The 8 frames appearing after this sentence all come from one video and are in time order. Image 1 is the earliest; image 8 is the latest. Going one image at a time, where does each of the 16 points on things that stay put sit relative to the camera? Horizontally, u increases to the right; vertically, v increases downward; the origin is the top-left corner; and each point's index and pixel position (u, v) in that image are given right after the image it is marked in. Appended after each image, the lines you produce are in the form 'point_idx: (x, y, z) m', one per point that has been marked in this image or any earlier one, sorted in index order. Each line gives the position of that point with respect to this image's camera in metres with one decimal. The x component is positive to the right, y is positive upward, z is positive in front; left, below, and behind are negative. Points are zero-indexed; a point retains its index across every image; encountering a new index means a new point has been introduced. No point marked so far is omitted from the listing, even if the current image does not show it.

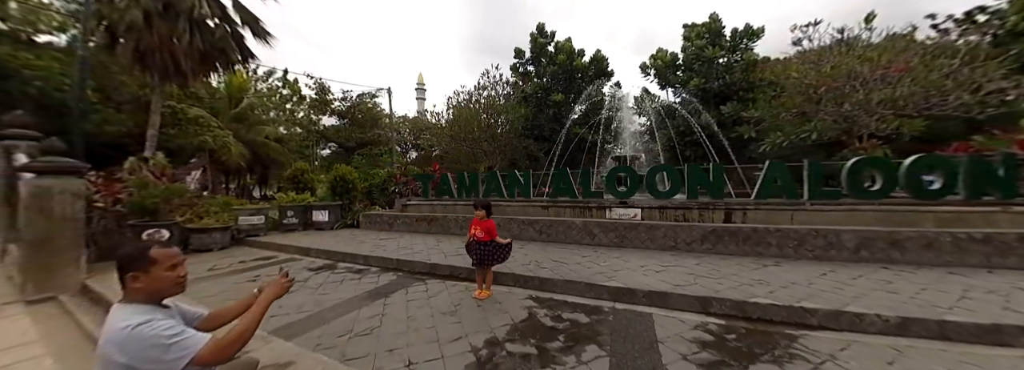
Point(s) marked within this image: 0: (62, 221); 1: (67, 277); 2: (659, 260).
0: (-6.8, -0.6, +4.1) m
1: (-7.0, -1.5, +4.4) m
2: (+2.6, -1.3, +4.6) m
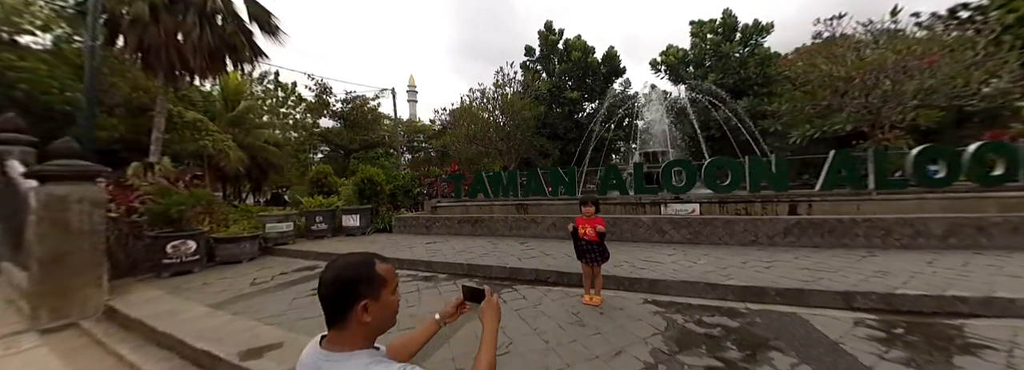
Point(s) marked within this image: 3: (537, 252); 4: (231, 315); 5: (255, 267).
0: (-5.5, -0.7, +3.5) m
1: (-5.7, -1.5, +3.8) m
2: (+3.8, -1.1, +4.4) m
3: (+0.5, -1.2, +4.8) m
4: (-3.3, -1.5, +3.3) m
5: (-4.7, -1.5, +5.1) m
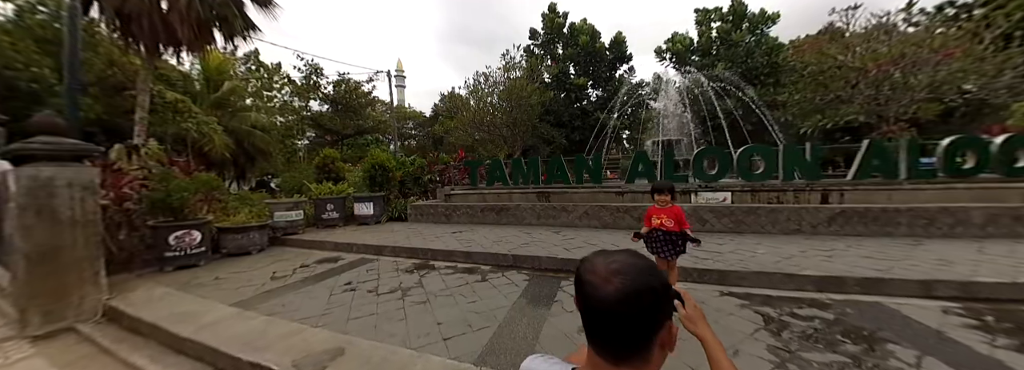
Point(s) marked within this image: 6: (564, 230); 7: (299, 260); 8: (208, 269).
0: (-4.8, -0.4, +3.0) m
1: (-5.0, -1.3, +3.3) m
2: (+4.5, -0.9, +4.3) m
3: (+1.2, -0.9, +4.6) m
4: (-2.6, -1.3, +2.9) m
5: (-4.1, -1.2, +4.7) m
6: (+1.0, -0.9, +5.4) m
7: (-3.4, -1.2, +4.5) m
8: (-4.5, -1.3, +4.1) m
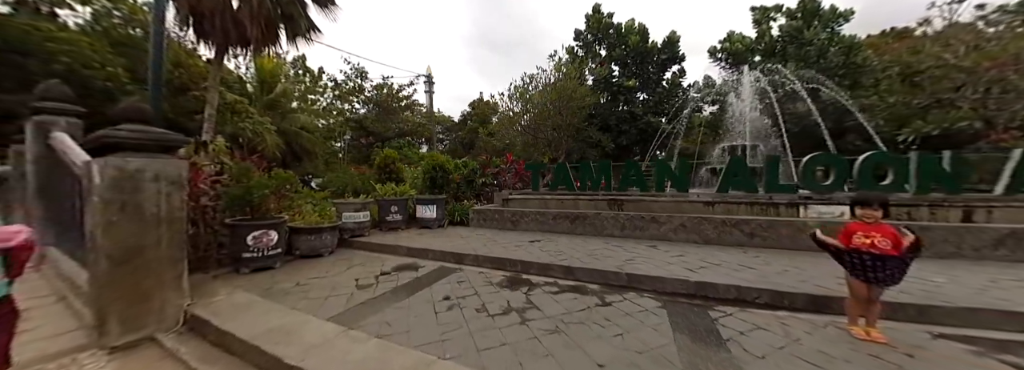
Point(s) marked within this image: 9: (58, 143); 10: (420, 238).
0: (-3.4, -0.4, +2.7) m
1: (-3.6, -1.2, +3.0) m
2: (+5.9, -1.1, +3.4) m
3: (+2.6, -1.1, +3.9) m
4: (-1.3, -1.3, +2.5) m
5: (-2.6, -1.2, +4.3) m
6: (+2.5, -1.0, +4.7) m
7: (-2.0, -1.2, +4.1) m
8: (-3.1, -1.2, +3.8) m
9: (-6.7, +0.6, +4.1) m
10: (-1.8, -1.0, +5.3) m
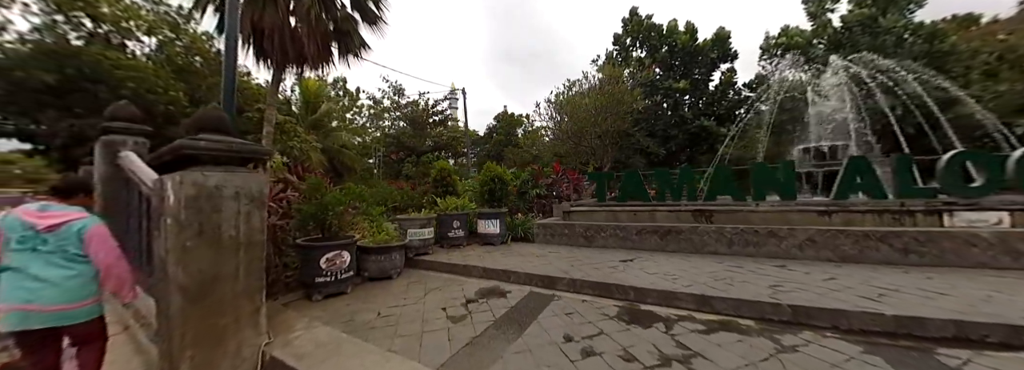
0: (-2.3, -0.5, +2.3) m
1: (-2.4, -1.4, +2.5) m
2: (+7.1, -1.0, +2.3) m
3: (+3.9, -1.1, +3.0) m
4: (-0.1, -1.4, +1.9) m
5: (-1.3, -1.4, +3.8) m
6: (+3.8, -1.1, +3.9) m
7: (-0.7, -1.4, +3.6) m
8: (-1.8, -1.4, +3.3) m
9: (-5.4, +0.3, +4.0) m
10: (-0.4, -1.2, +4.8) m
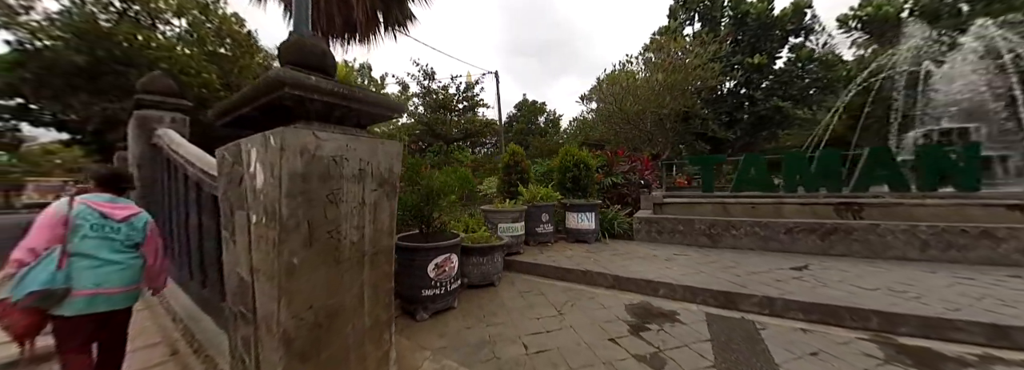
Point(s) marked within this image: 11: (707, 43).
0: (-0.8, -0.4, +1.4) m
1: (-0.9, -1.2, +1.7) m
2: (+8.6, -0.9, +1.1) m
3: (+5.4, -1.0, +1.9) m
4: (+1.4, -1.2, +0.9) m
5: (+0.2, -1.2, +2.9) m
6: (+5.4, -0.9, +2.8) m
7: (+0.8, -1.2, +2.7) m
8: (-0.3, -1.2, +2.5) m
9: (-3.9, +0.5, +3.2) m
10: (+1.2, -1.0, +3.8) m
11: (+7.7, +5.6, +10.8) m
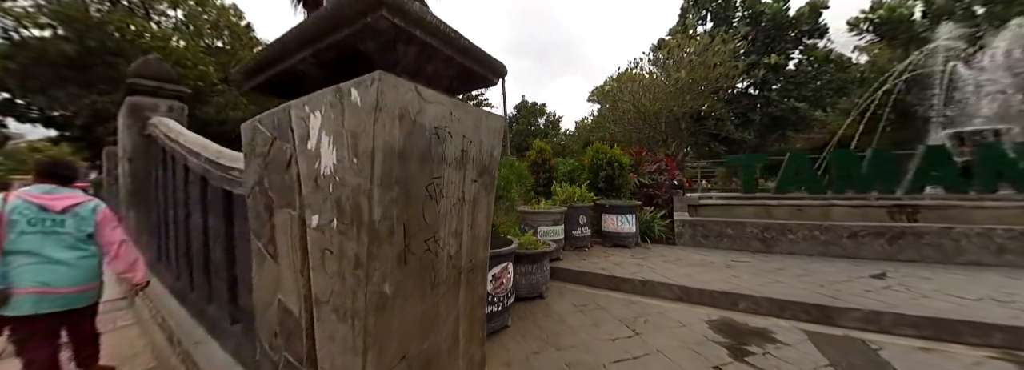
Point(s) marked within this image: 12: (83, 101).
0: (-0.2, -0.3, +1.0) m
1: (-0.4, -1.2, +1.3) m
2: (+9.2, -0.9, +0.8) m
3: (+5.9, -0.9, +1.6) m
4: (+1.9, -1.2, +0.5) m
5: (+0.7, -1.2, +2.5) m
6: (+5.9, -0.9, +2.4) m
7: (+1.4, -1.2, +2.3) m
8: (+0.2, -1.2, +2.1) m
9: (-3.3, +0.6, +2.8) m
10: (+1.7, -1.0, +3.5) m
11: (+8.1, +5.5, +10.6) m
12: (-9.0, +1.8, +5.8) m
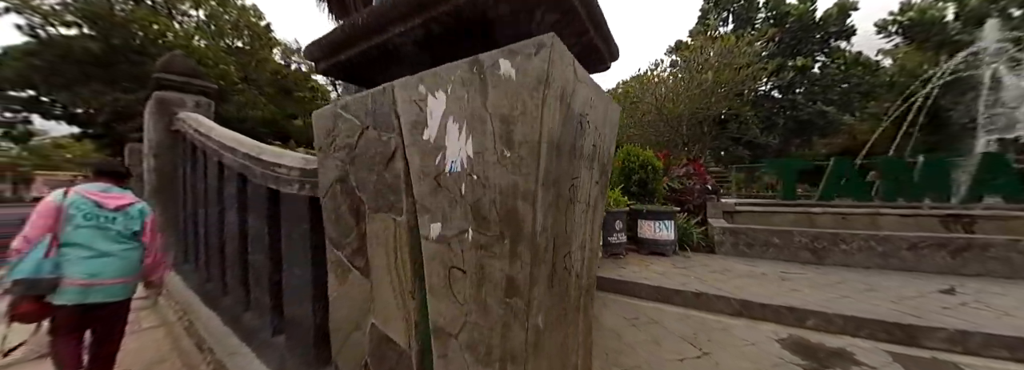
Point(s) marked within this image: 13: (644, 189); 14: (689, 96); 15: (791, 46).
0: (+0.2, -0.3, +0.9) m
1: (0.0, -1.2, +1.1) m
2: (+9.5, -1.1, +0.4) m
3: (+6.3, -1.0, +1.3) m
4: (+2.3, -1.2, +0.3) m
5: (+1.1, -1.2, +2.3) m
6: (+6.3, -1.0, +2.2) m
7: (+1.8, -1.2, +2.1) m
8: (+0.6, -1.2, +1.9) m
9: (-2.9, +0.6, +2.7) m
10: (+2.1, -1.1, +3.2) m
11: (+8.8, +5.3, +10.3) m
12: (-8.5, +1.8, +5.8) m
13: (+2.2, 0.0, +4.9) m
14: (+6.1, +3.1, +10.0) m
15: (+11.2, +5.7, +11.2) m
